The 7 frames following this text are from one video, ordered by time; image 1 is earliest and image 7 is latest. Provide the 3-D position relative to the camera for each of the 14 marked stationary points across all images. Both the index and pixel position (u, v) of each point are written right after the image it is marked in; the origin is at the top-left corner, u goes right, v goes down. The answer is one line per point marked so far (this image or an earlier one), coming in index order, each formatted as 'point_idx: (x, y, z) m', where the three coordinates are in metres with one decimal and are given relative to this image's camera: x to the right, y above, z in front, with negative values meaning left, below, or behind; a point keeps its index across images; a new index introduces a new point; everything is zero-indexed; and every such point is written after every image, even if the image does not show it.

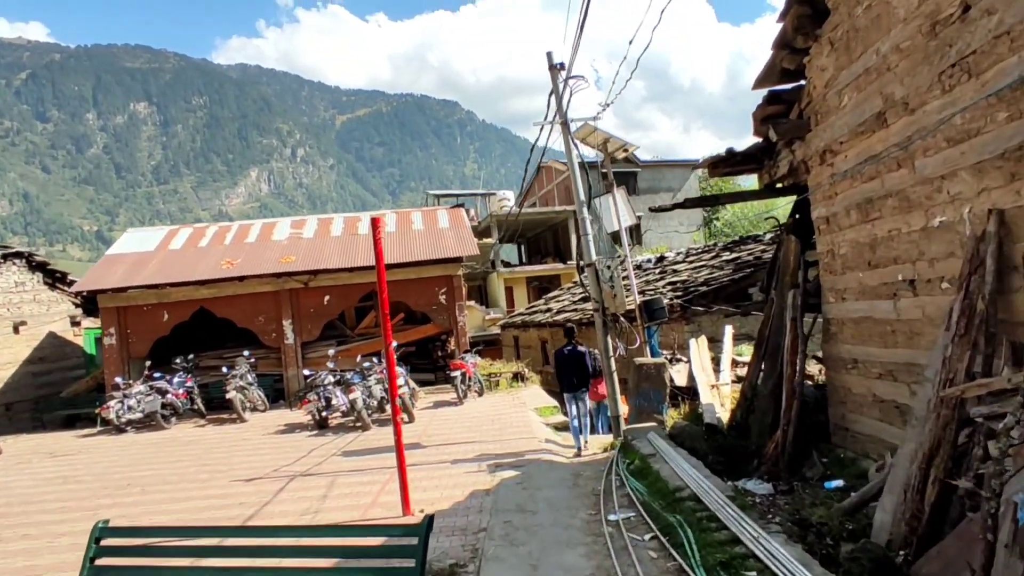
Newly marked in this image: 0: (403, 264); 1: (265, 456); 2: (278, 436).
0: (-2.7, +0.6, +17.0) m
1: (-3.6, -2.5, +9.7) m
2: (-4.5, -2.8, +12.7) m
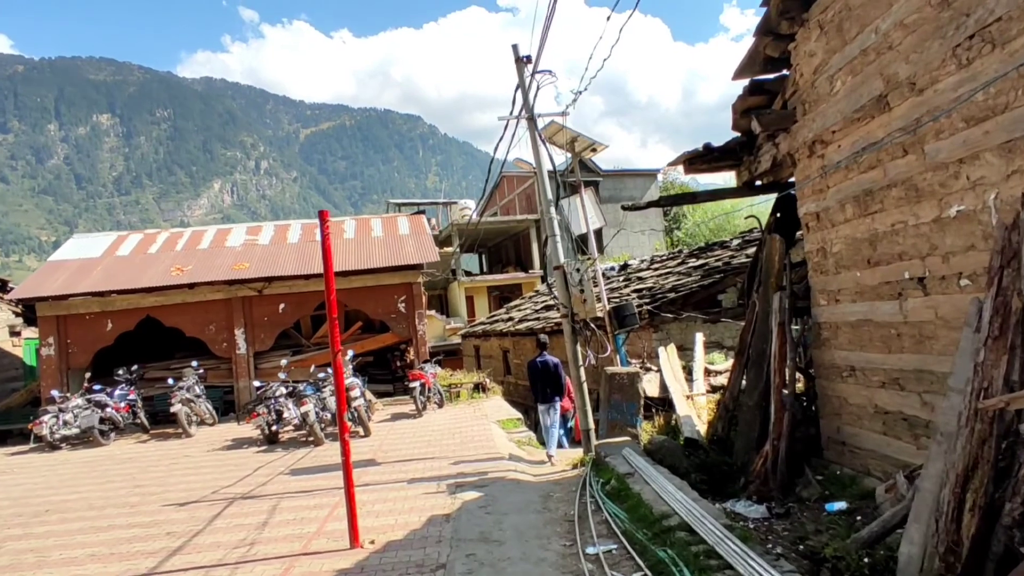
0: (-3.6, +0.4, +16.3) m
1: (-4.1, -2.6, +8.9) m
2: (-5.1, -2.9, +11.8) m
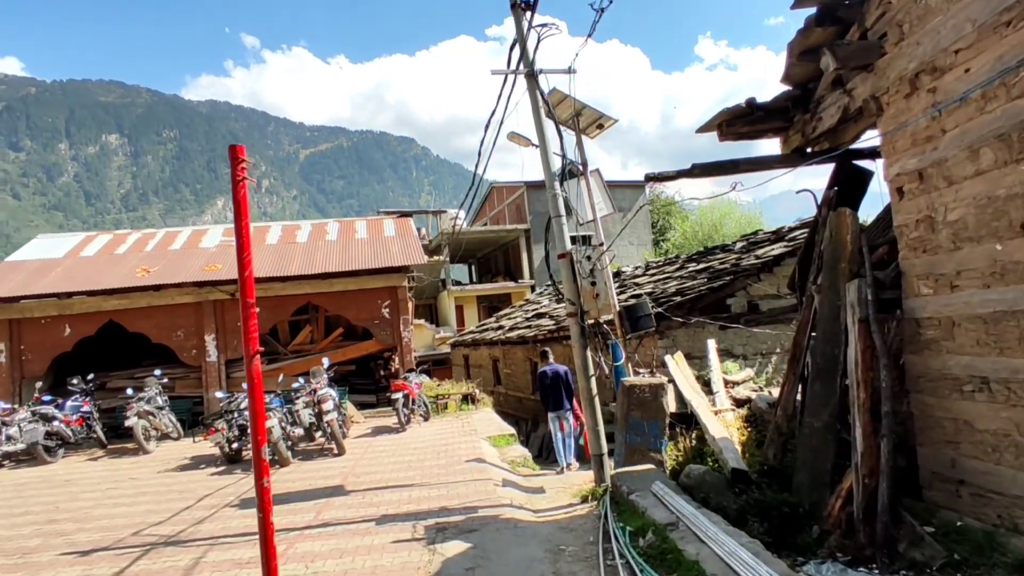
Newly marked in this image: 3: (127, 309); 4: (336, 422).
0: (-3.7, +0.3, +14.9) m
1: (-4.1, -2.5, +7.4) m
2: (-5.2, -2.9, +10.3) m
3: (-8.7, -0.5, +15.1) m
4: (-2.8, -2.1, +10.5) m
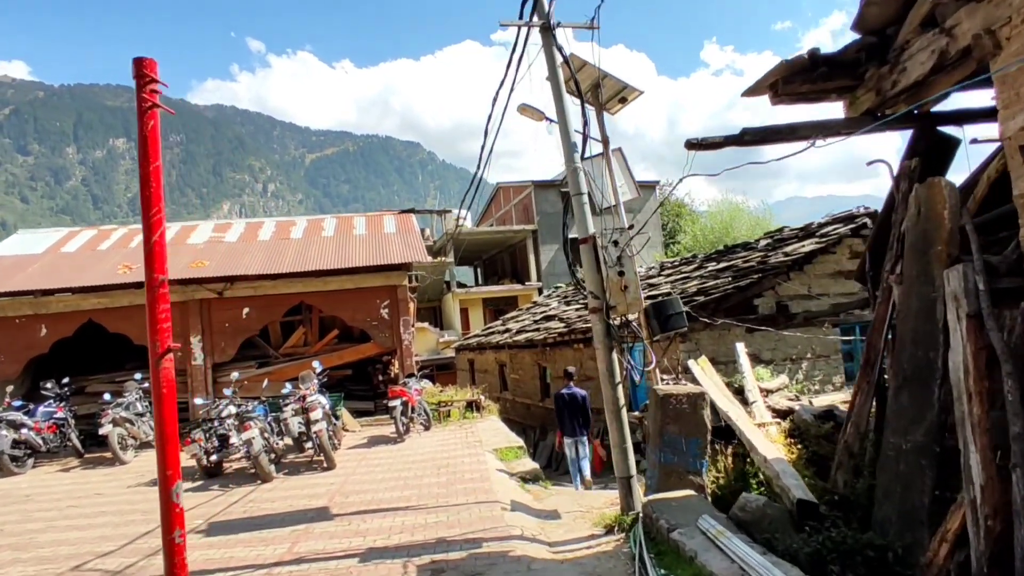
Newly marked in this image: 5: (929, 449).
0: (-3.6, +0.4, +13.9) m
1: (-4.0, -2.4, +6.4) m
2: (-5.1, -2.8, +9.4) m
3: (-8.6, -0.4, +14.2) m
4: (-2.7, -2.1, +9.5) m
5: (+2.4, -0.9, +3.8) m
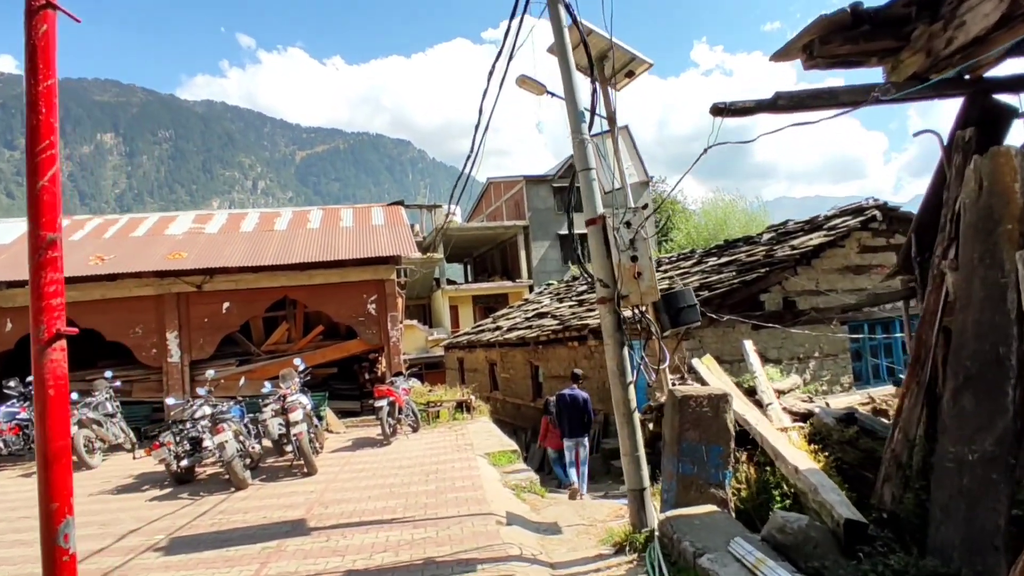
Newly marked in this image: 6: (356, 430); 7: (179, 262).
0: (-3.8, +0.5, +13.2) m
1: (-4.1, -2.3, +5.7) m
2: (-5.2, -2.7, +8.7) m
3: (-8.8, -0.3, +13.4) m
4: (-2.8, -2.0, +8.9) m
5: (+2.4, -0.8, +3.2) m
6: (-2.8, -2.6, +12.0) m
7: (-6.8, +0.5, +13.4) m
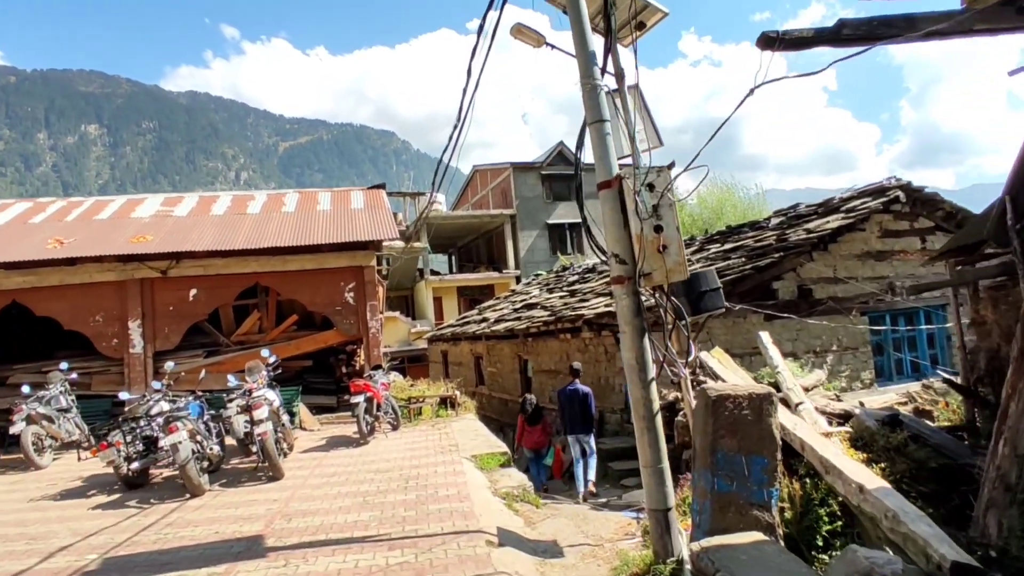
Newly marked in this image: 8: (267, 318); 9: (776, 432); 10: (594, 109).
0: (-4.0, +0.7, +12.3) m
1: (-4.1, -2.1, +4.8) m
2: (-5.3, -2.5, +7.7) m
3: (-9.0, 0.0, +12.3) m
4: (-2.9, -1.8, +7.9) m
5: (+2.4, -0.7, +2.4) m
6: (-3.0, -2.3, +11.1) m
7: (-7.0, +0.8, +12.3) m
8: (-5.1, -0.6, +13.7) m
9: (+1.5, -0.8, +3.7) m
10: (+0.5, +1.1, +4.1) m
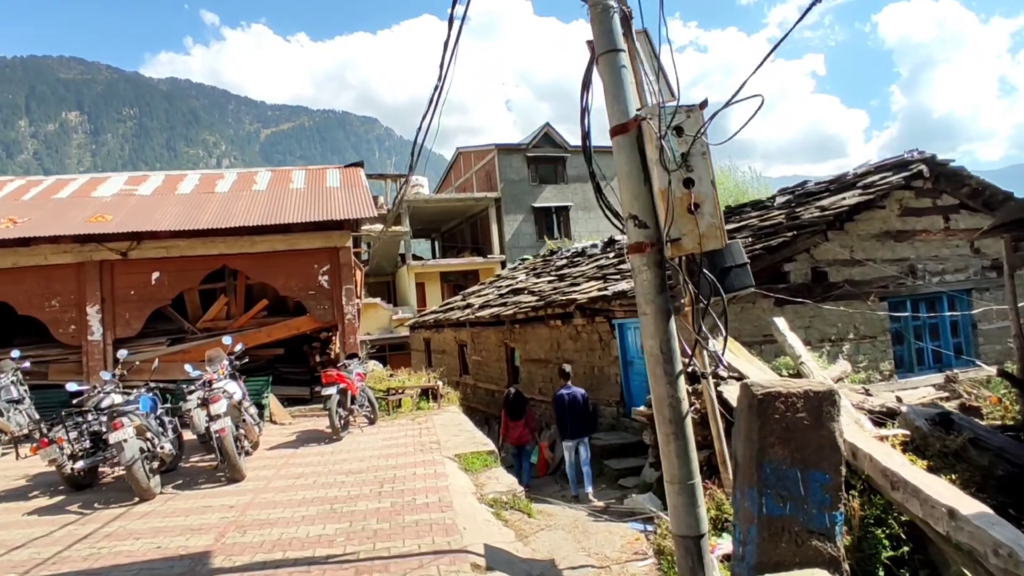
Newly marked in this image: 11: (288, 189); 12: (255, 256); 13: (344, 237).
0: (-4.2, +1.0, +11.4) m
1: (-4.2, -2.0, +3.9) m
2: (-5.5, -2.3, +6.8) m
3: (-9.2, +0.3, +11.3) m
4: (-3.0, -1.5, +7.1) m
5: (+2.4, -0.6, +1.7) m
6: (-3.2, -2.1, +10.3) m
7: (-7.2, +1.1, +11.4) m
8: (-5.3, -0.3, +12.8) m
9: (+1.5, -0.7, +3.0) m
10: (+0.5, +1.2, +3.3) m
11: (-4.5, +2.0, +13.5) m
12: (-4.6, +0.6, +11.7) m
13: (-3.0, +0.9, +11.8) m
